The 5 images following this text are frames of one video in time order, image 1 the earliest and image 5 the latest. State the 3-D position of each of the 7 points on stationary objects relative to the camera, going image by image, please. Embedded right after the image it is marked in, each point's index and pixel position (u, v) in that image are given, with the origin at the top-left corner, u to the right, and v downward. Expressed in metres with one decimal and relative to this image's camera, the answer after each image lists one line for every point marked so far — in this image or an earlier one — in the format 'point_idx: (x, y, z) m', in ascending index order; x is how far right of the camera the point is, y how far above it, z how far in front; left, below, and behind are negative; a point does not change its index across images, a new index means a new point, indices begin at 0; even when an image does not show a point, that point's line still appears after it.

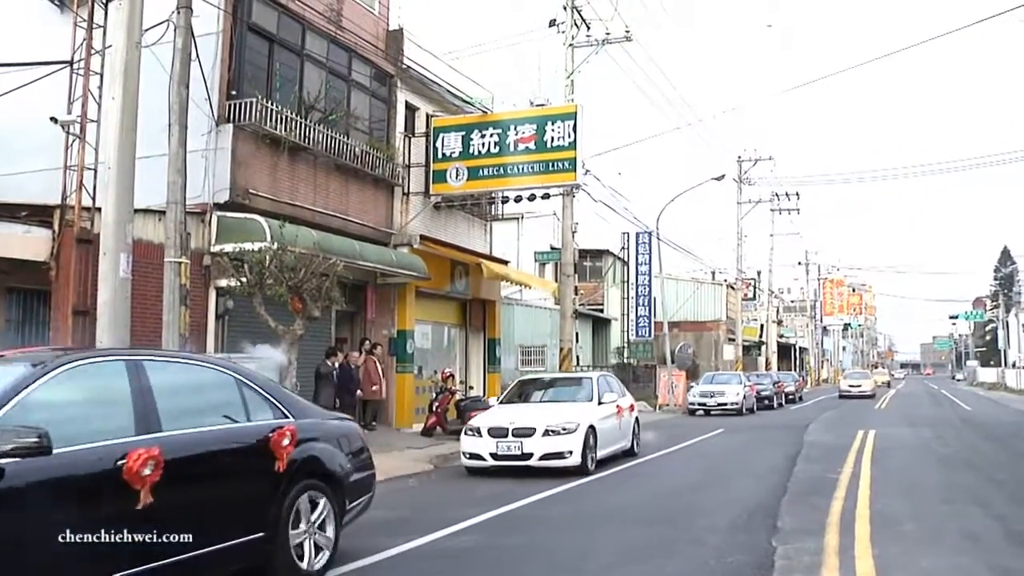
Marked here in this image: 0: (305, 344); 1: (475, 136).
0: (-3.7, -1.0, +17.7) m
1: (-0.7, +2.9, +18.8) m
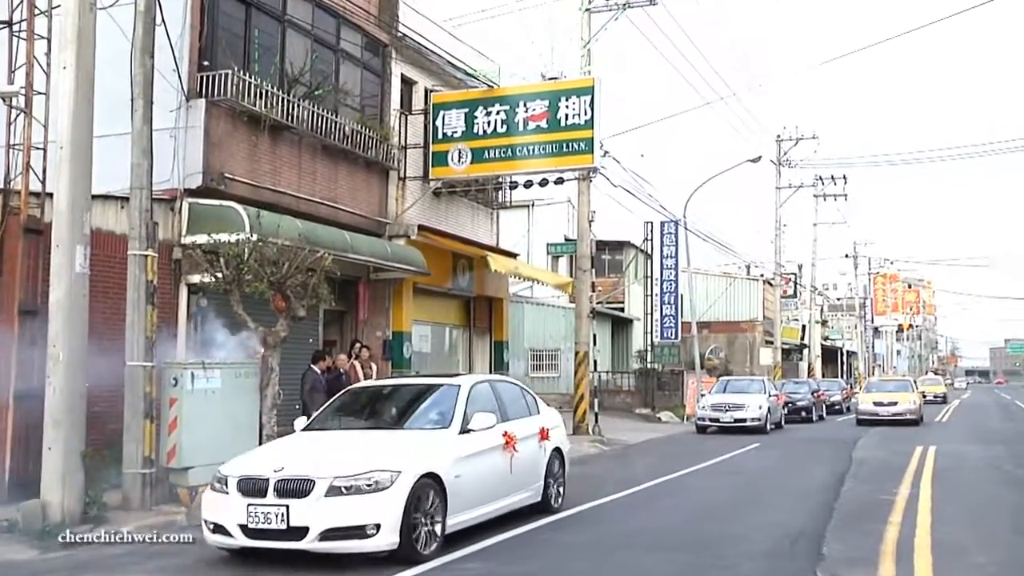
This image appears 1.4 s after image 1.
0: (-3.6, -0.9, +15.8) m
1: (-0.6, +3.0, +16.9) m
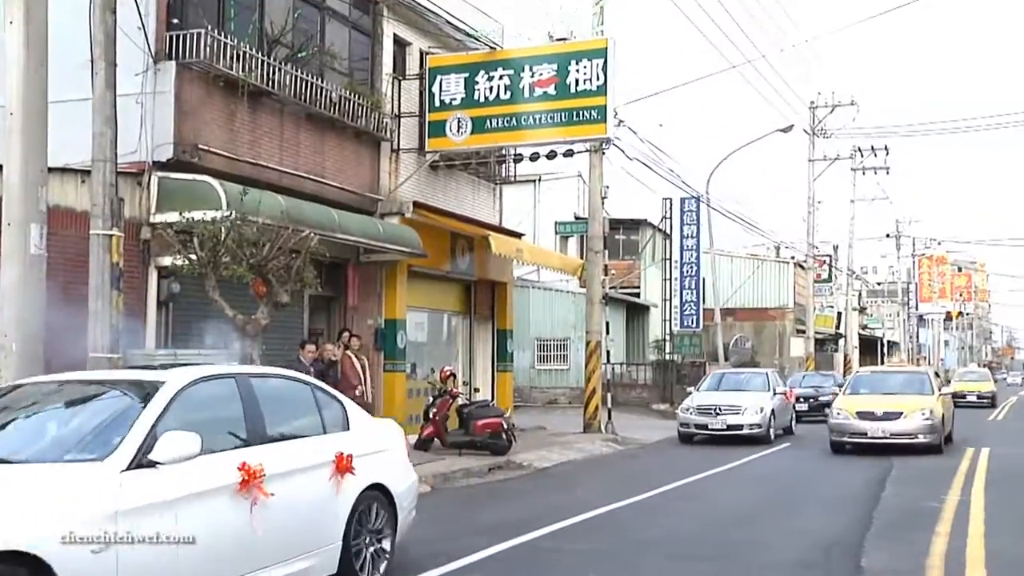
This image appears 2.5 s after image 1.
0: (-3.5, -0.7, +14.3) m
1: (-0.5, +3.3, +15.4) m
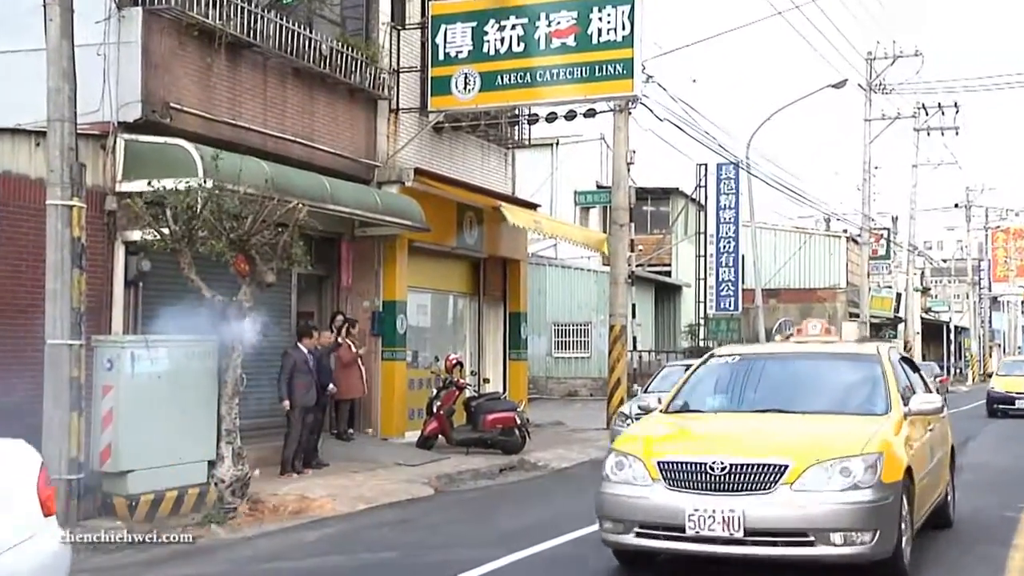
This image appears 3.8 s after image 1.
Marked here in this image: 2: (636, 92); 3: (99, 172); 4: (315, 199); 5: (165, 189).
0: (-3.3, -0.4, +12.8) m
1: (-0.3, +3.6, +13.7) m
2: (+1.7, +2.6, +13.0) m
3: (-4.8, +1.3, +11.5) m
4: (-2.5, +1.1, +12.5) m
5: (-3.9, +1.1, +11.1) m
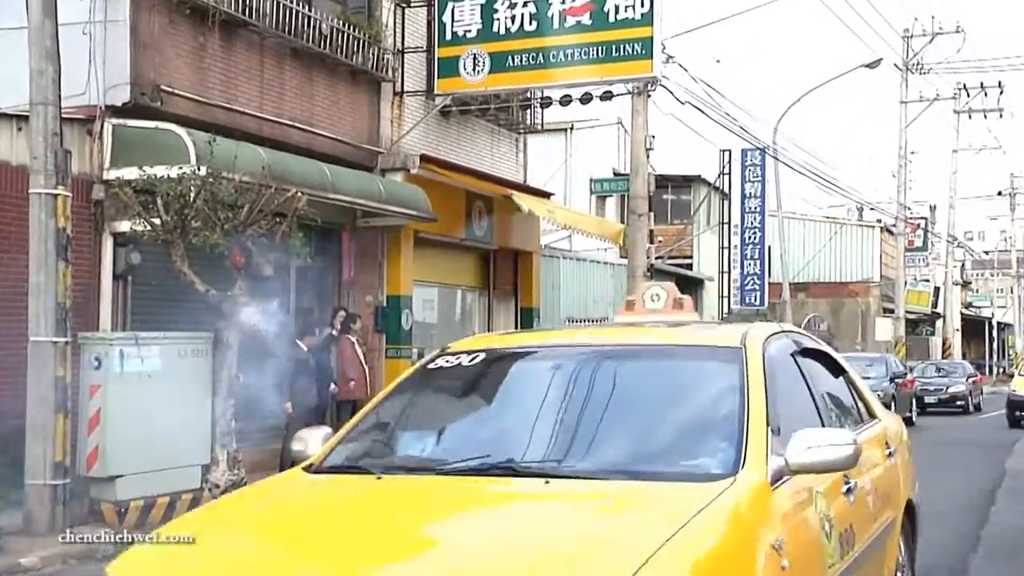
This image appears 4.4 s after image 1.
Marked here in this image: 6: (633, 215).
0: (-3.2, -0.3, +12.1) m
1: (-0.1, +3.7, +13.0) m
2: (+1.8, +2.7, +12.3) m
3: (-4.7, +1.4, +10.8) m
4: (-2.4, +1.2, +11.8) m
5: (-3.8, +1.2, +10.4) m
6: (+1.8, +1.1, +14.8) m
